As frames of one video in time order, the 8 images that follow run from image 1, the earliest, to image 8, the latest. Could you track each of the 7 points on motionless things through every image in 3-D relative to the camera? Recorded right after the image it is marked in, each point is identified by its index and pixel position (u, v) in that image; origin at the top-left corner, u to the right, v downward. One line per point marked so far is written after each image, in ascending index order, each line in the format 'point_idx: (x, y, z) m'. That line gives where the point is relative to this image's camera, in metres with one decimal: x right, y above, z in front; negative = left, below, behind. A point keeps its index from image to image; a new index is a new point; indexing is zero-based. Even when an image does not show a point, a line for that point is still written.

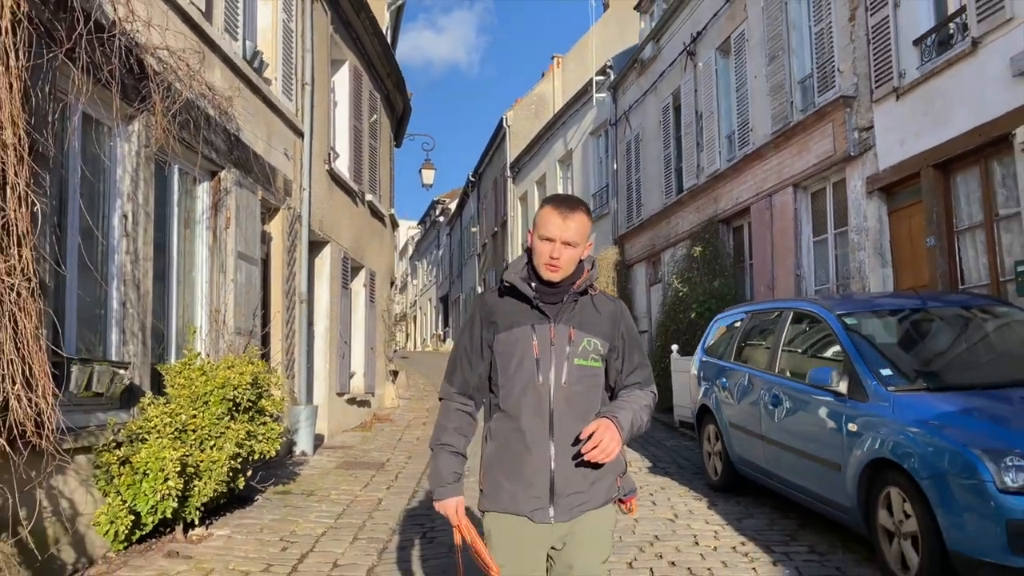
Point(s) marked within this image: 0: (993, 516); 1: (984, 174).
0: (+2.1, -1.0, +3.5) m
1: (+4.2, +1.0, +7.3) m
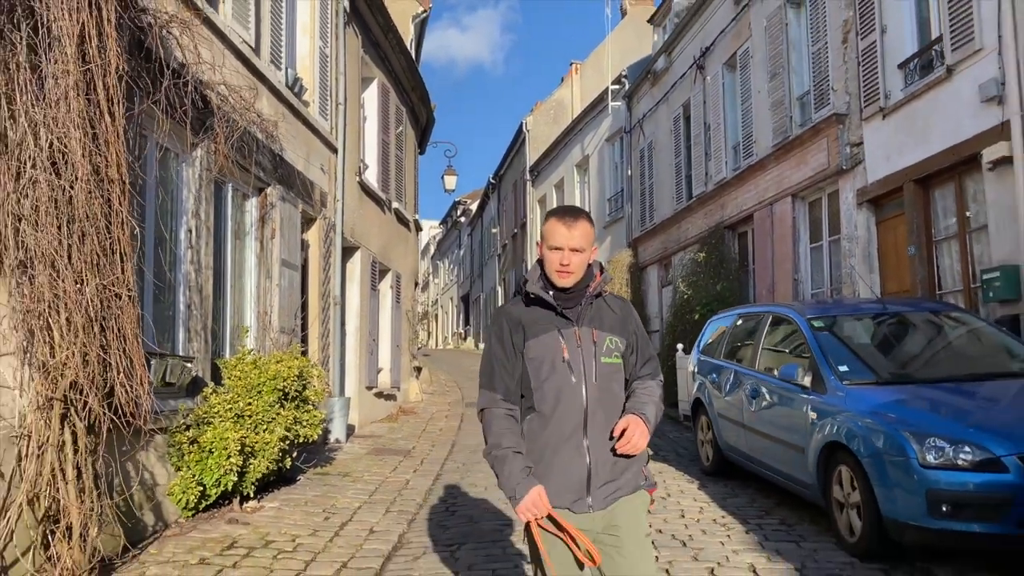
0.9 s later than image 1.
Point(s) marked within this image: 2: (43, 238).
0: (+2.1, -1.0, +4.3) m
1: (+4.4, +0.9, +8.0) m
2: (-2.3, +0.3, +4.0) m
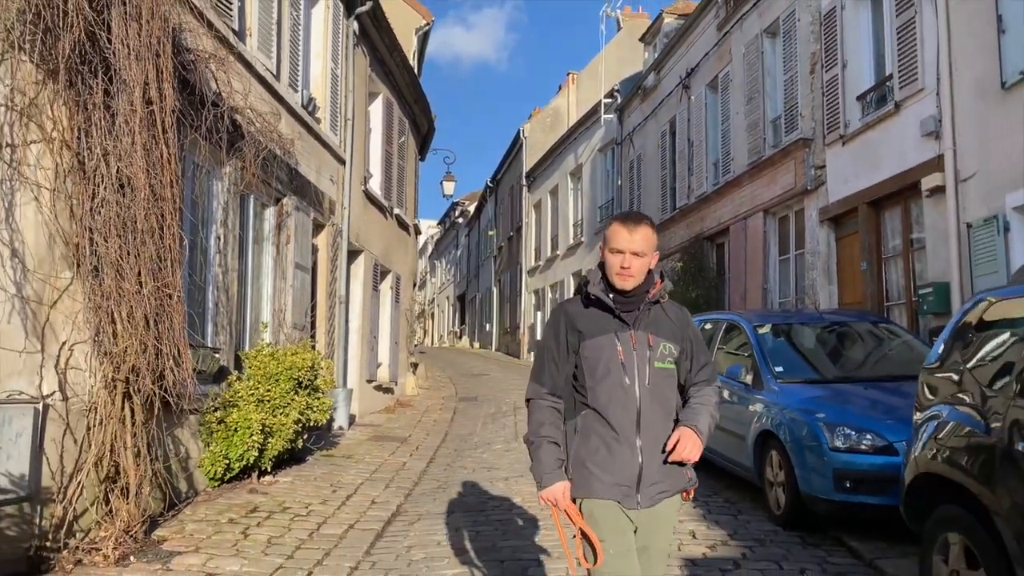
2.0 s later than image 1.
0: (+2.0, -1.1, +5.2) m
1: (+4.3, +0.8, +8.9) m
2: (-2.4, +0.2, +4.9) m
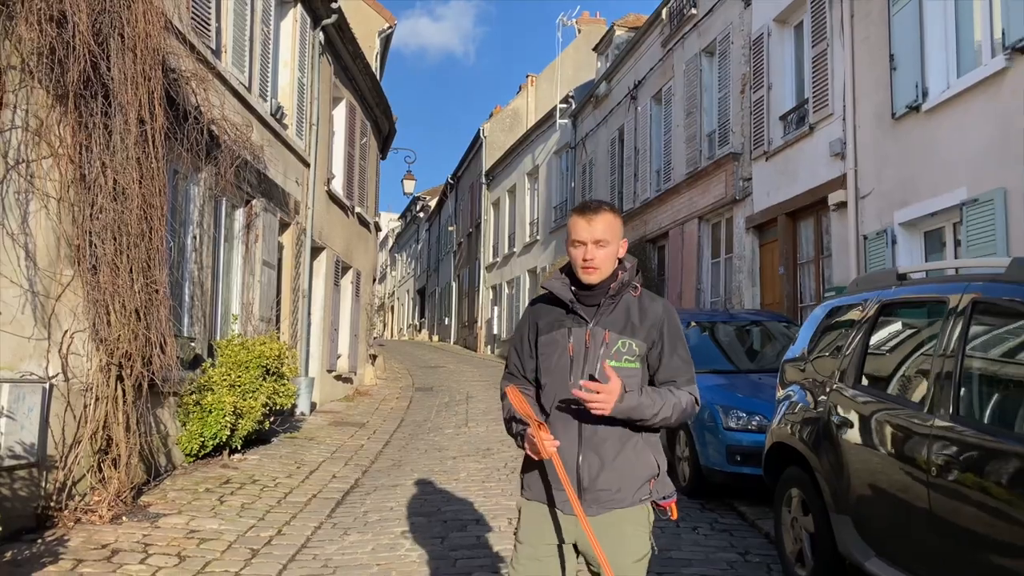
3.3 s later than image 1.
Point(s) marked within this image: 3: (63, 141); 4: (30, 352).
0: (+1.6, -1.2, +6.1) m
1: (+3.7, +0.8, +10.0) m
2: (-2.8, +0.3, +5.6) m
3: (-2.9, +1.0, +5.4) m
4: (-3.1, -0.4, +5.3) m
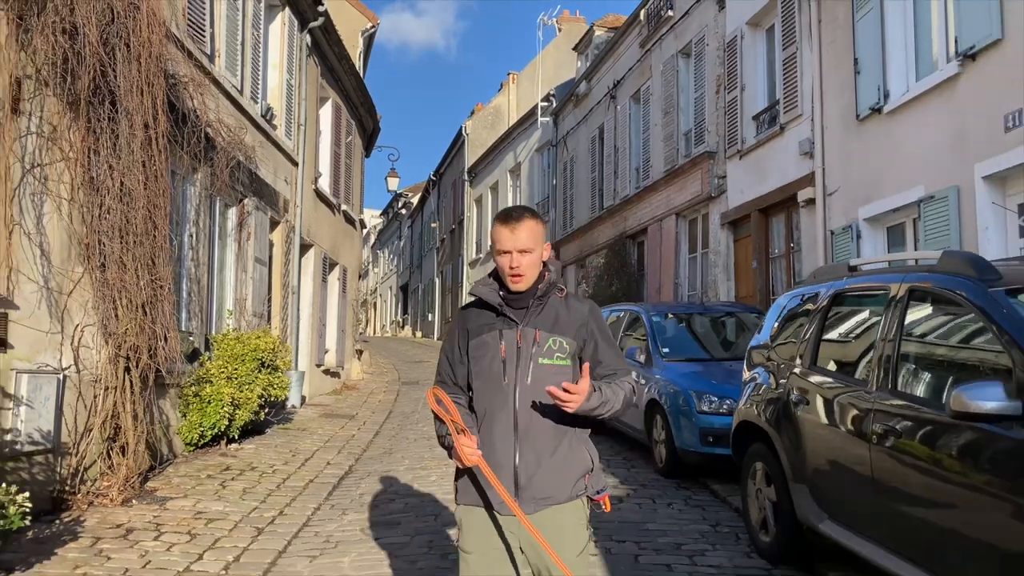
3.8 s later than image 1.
0: (+1.5, -1.1, +6.6) m
1: (+3.5, +0.8, +10.5) m
2: (-2.9, +0.3, +6.0) m
3: (-3.0, +1.0, +5.7) m
4: (-3.2, -0.4, +5.6) m
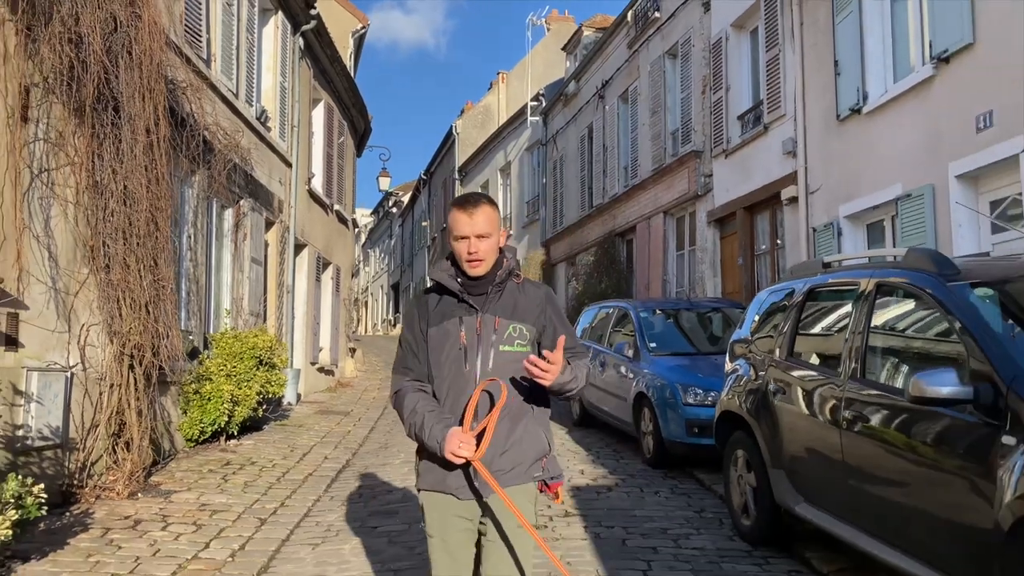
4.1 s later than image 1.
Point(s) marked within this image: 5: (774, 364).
0: (+1.4, -1.1, +6.8) m
1: (+3.4, +0.9, +10.7) m
2: (-2.9, +0.3, +6.2) m
3: (-3.1, +1.0, +5.9) m
4: (-3.2, -0.4, +5.8) m
5: (+1.5, -0.4, +4.9) m
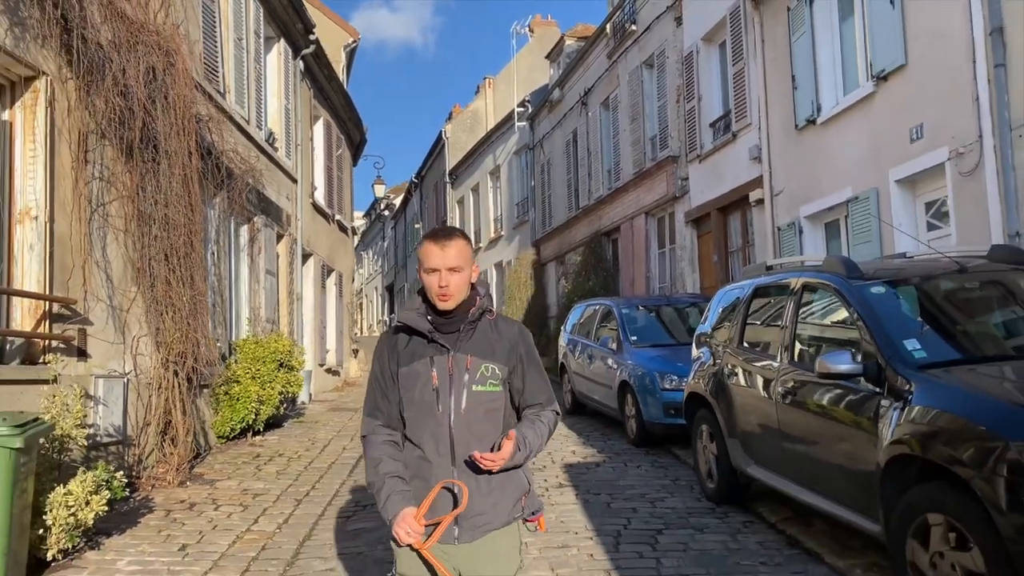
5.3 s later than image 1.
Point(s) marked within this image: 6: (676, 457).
0: (+1.4, -1.1, +7.7) m
1: (+3.3, +1.0, +11.7) m
2: (-3.0, +0.2, +7.0) m
3: (-3.2, +0.8, +6.8) m
4: (-3.3, -0.5, +6.7) m
5: (+1.5, -0.4, +5.8) m
6: (+1.5, -1.5, +7.5) m
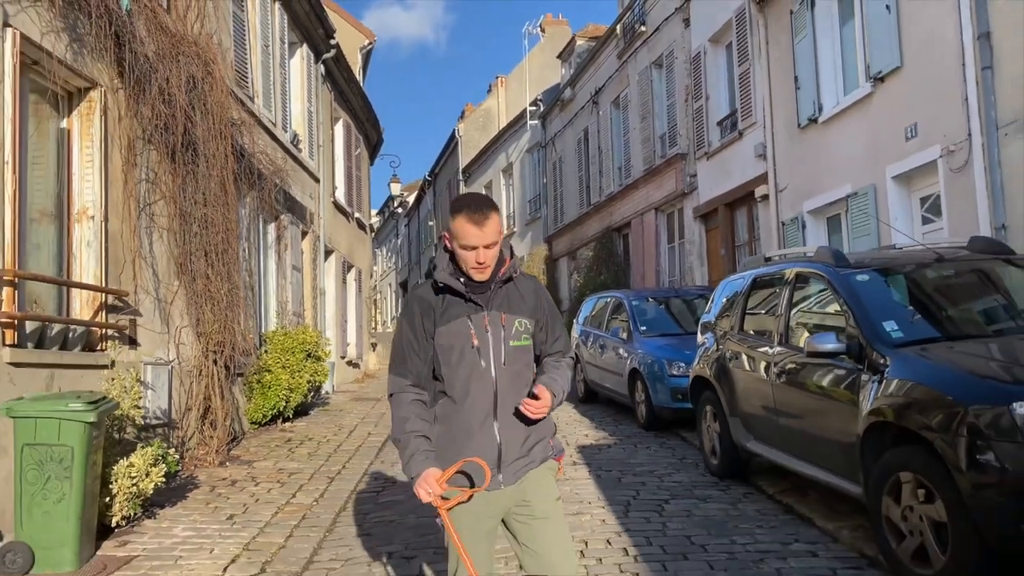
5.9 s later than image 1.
0: (+1.5, -1.0, +8.2) m
1: (+3.5, +1.1, +12.1) m
2: (-2.8, +0.2, +7.6) m
3: (-3.0, +0.9, +7.3) m
4: (-3.1, -0.5, +7.2) m
5: (+1.7, -0.4, +6.3) m
6: (+1.6, -1.5, +7.9) m
